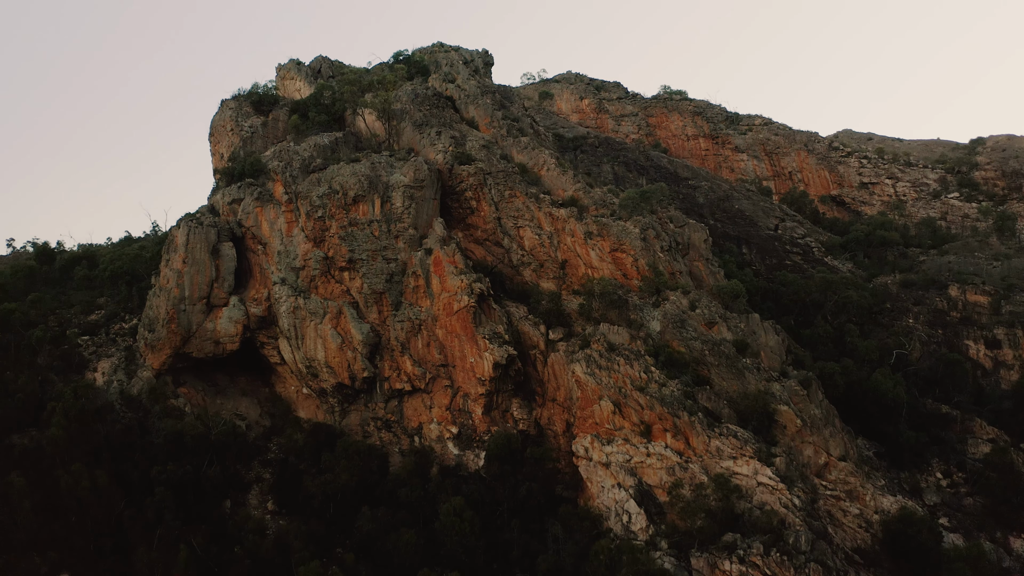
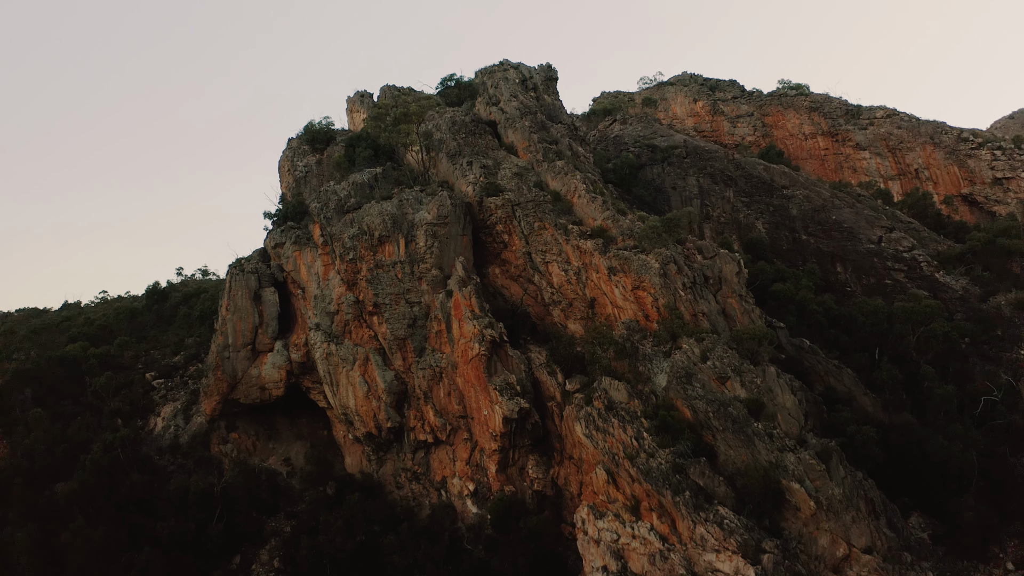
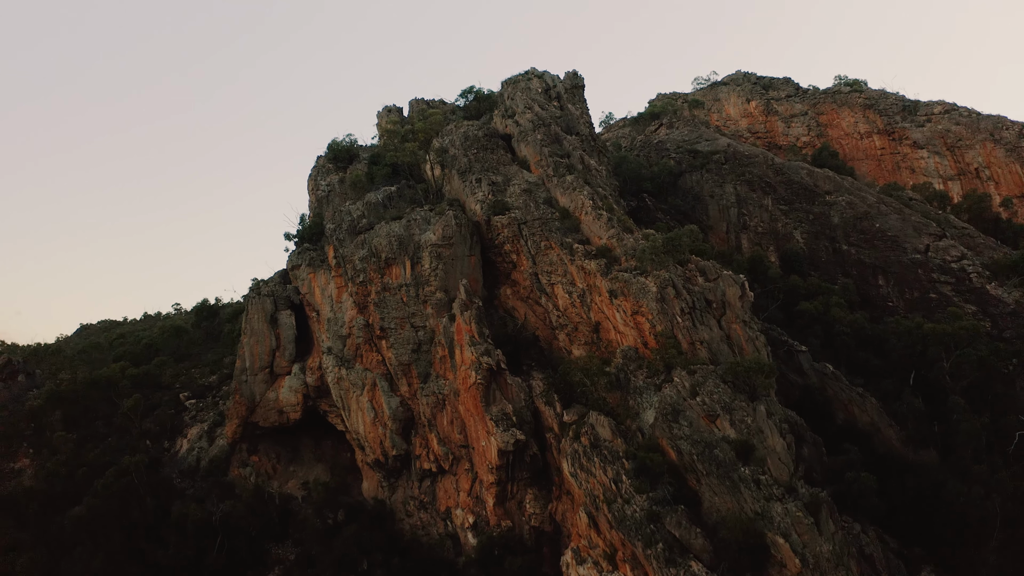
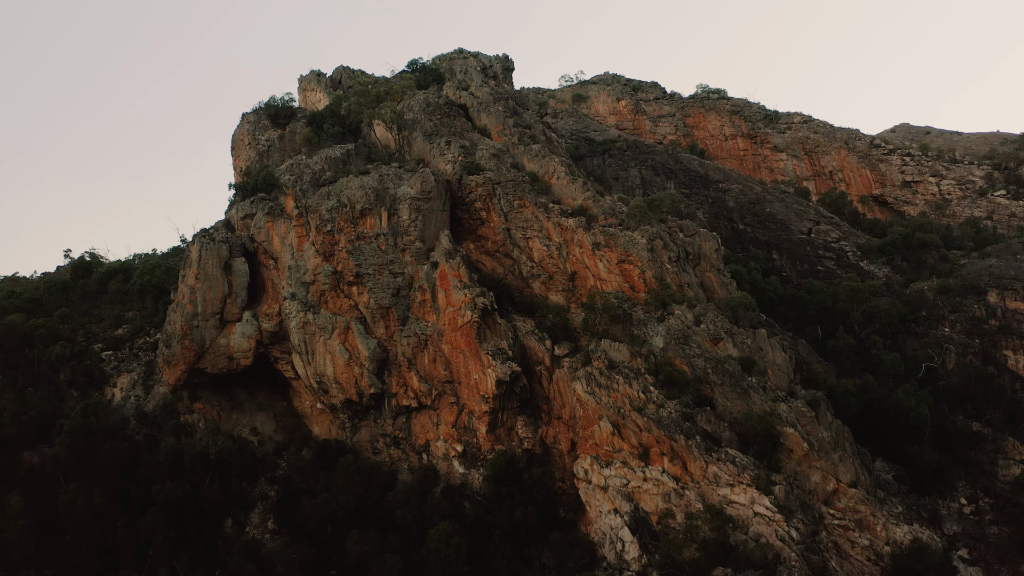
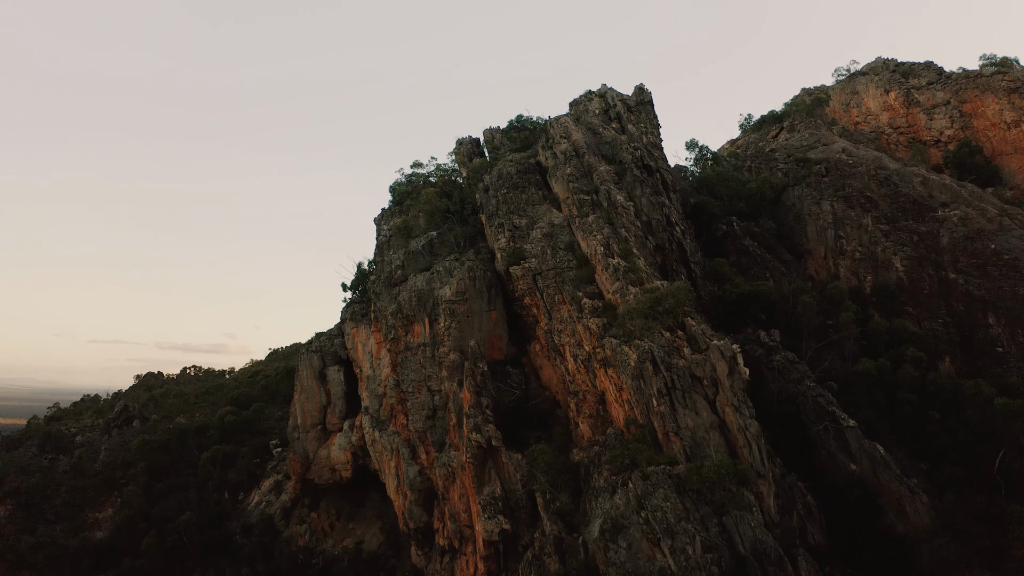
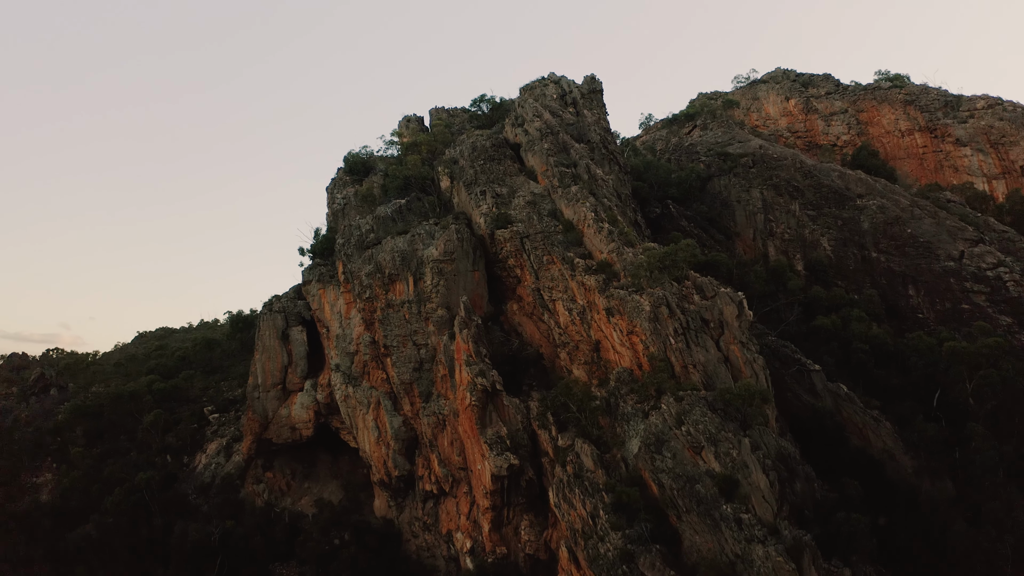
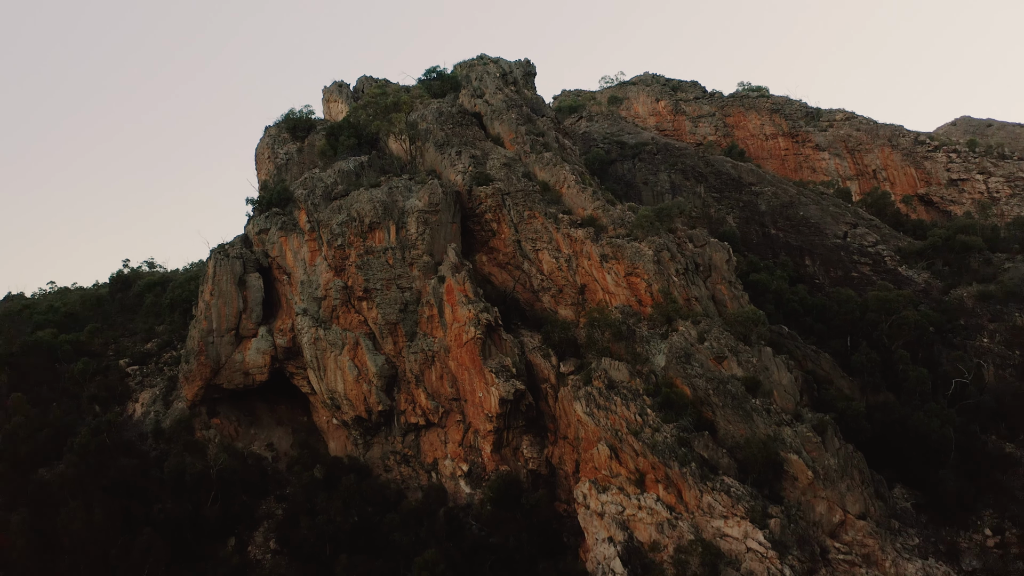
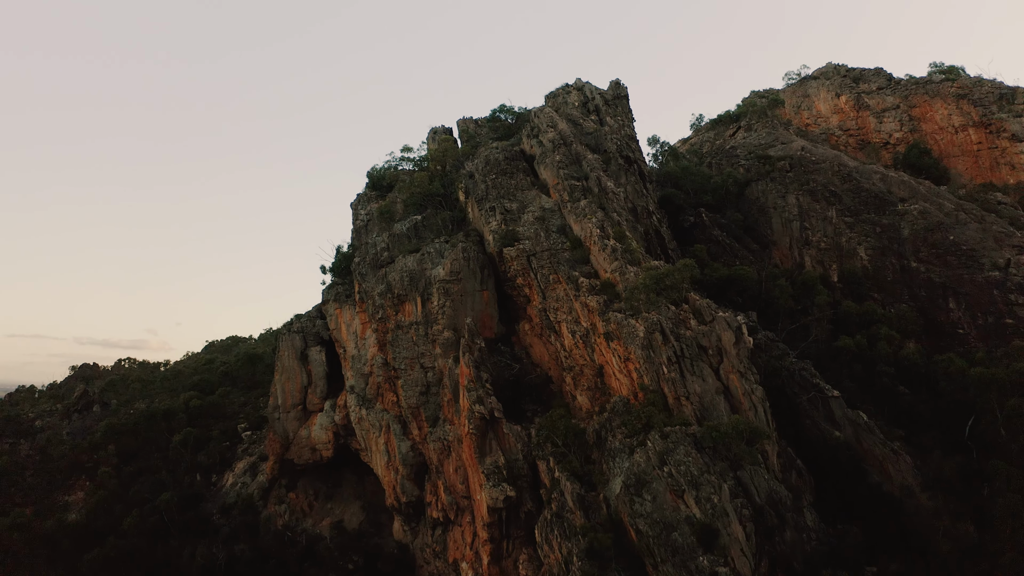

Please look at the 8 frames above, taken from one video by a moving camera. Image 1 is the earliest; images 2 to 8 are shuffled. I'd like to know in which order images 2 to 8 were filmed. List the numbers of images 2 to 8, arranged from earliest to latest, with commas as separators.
4, 7, 2, 3, 6, 8, 5
